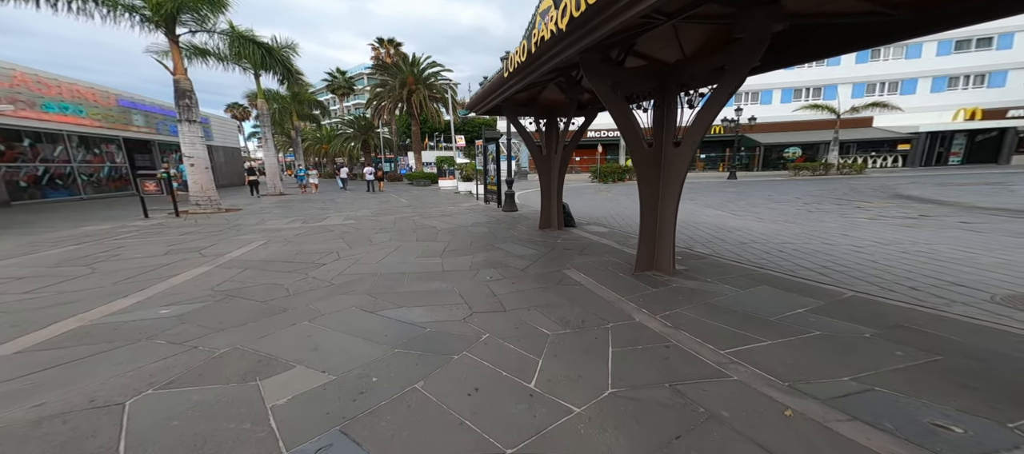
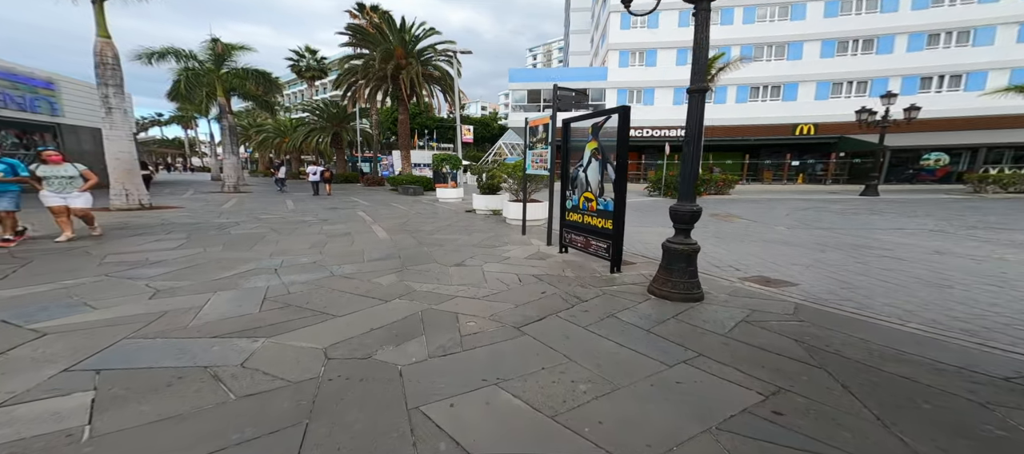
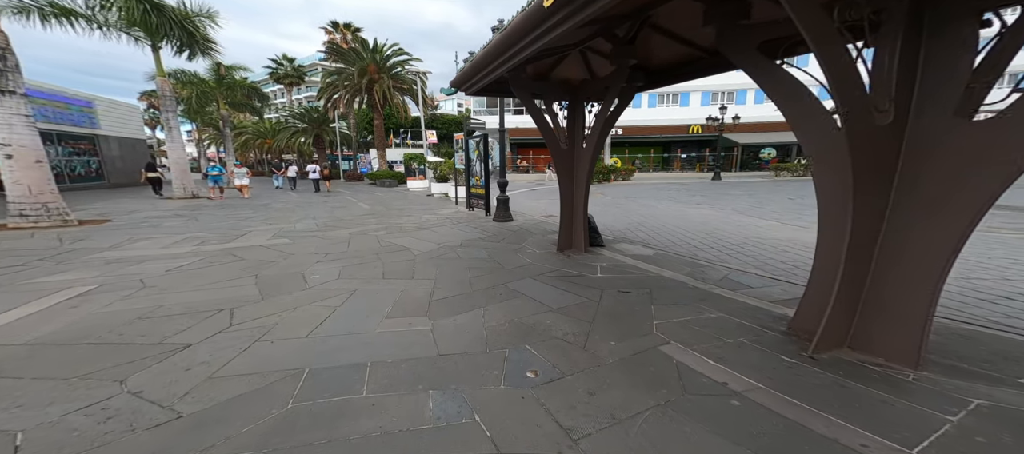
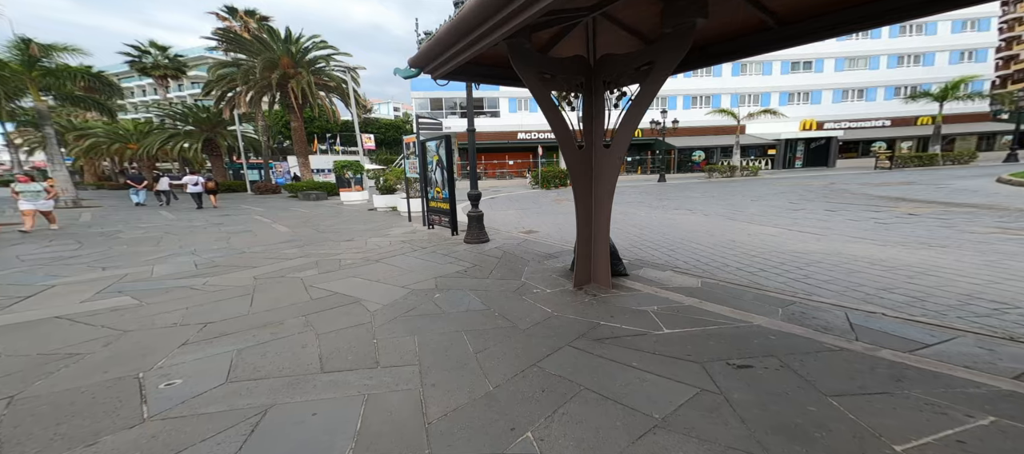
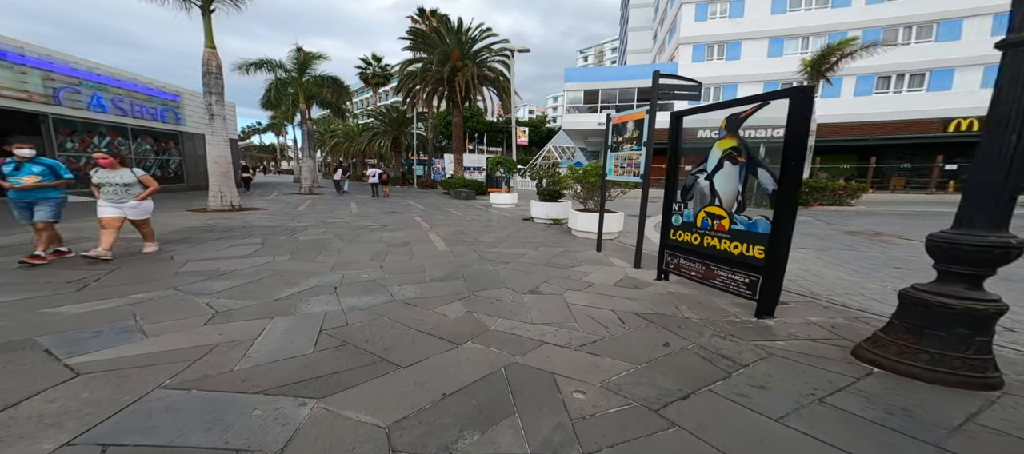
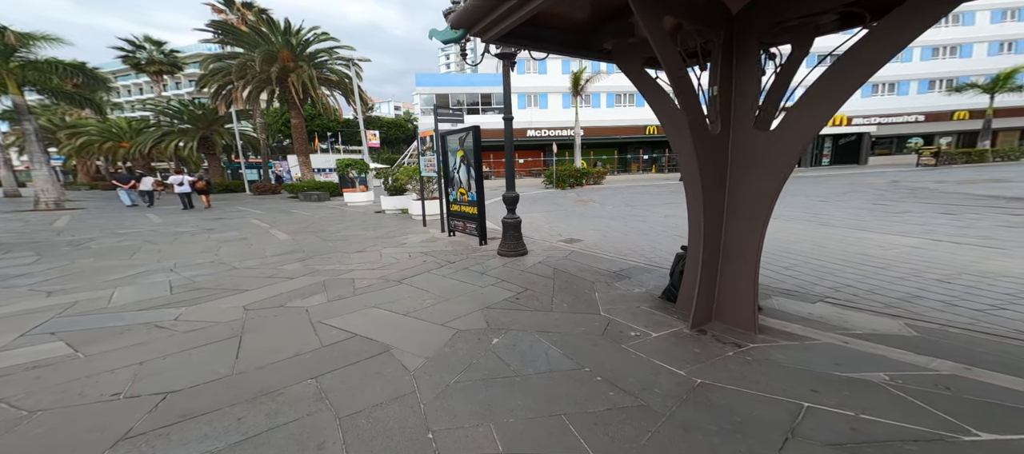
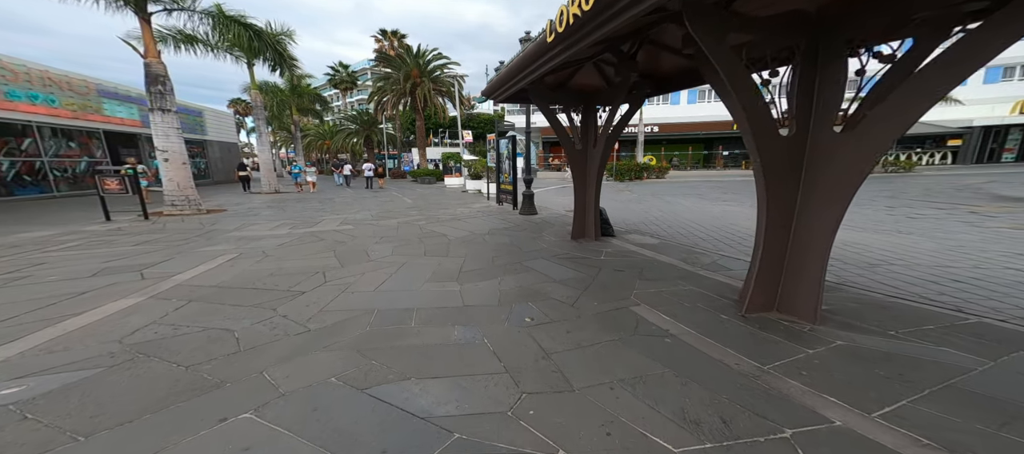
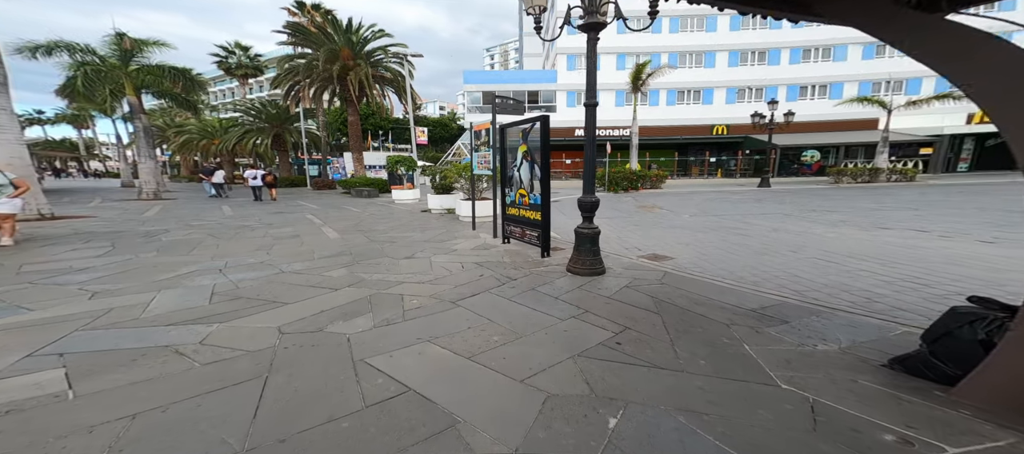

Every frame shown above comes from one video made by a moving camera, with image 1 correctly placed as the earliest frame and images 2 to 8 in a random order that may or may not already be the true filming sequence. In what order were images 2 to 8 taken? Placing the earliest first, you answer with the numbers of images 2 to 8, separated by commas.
7, 3, 4, 6, 8, 2, 5
